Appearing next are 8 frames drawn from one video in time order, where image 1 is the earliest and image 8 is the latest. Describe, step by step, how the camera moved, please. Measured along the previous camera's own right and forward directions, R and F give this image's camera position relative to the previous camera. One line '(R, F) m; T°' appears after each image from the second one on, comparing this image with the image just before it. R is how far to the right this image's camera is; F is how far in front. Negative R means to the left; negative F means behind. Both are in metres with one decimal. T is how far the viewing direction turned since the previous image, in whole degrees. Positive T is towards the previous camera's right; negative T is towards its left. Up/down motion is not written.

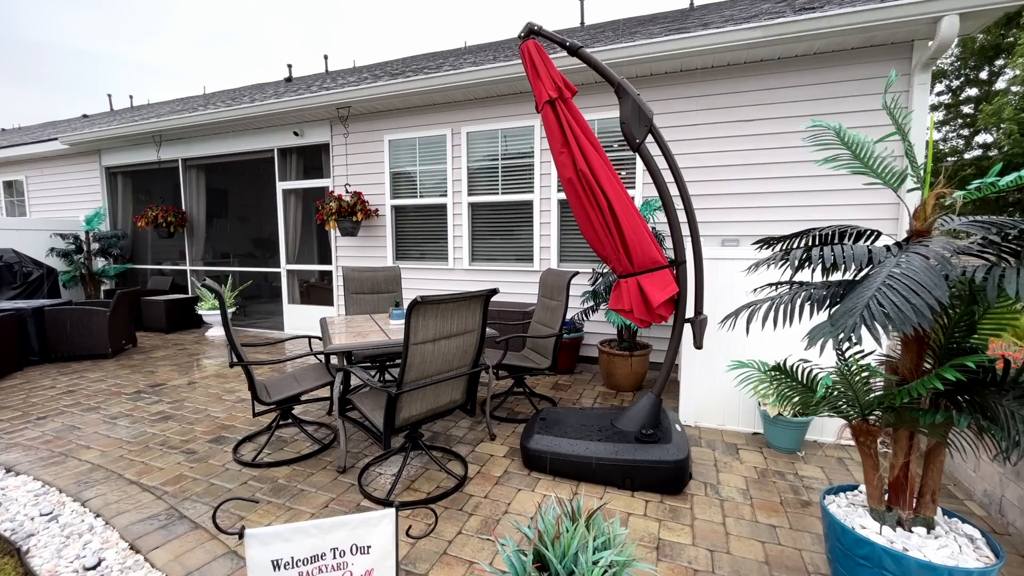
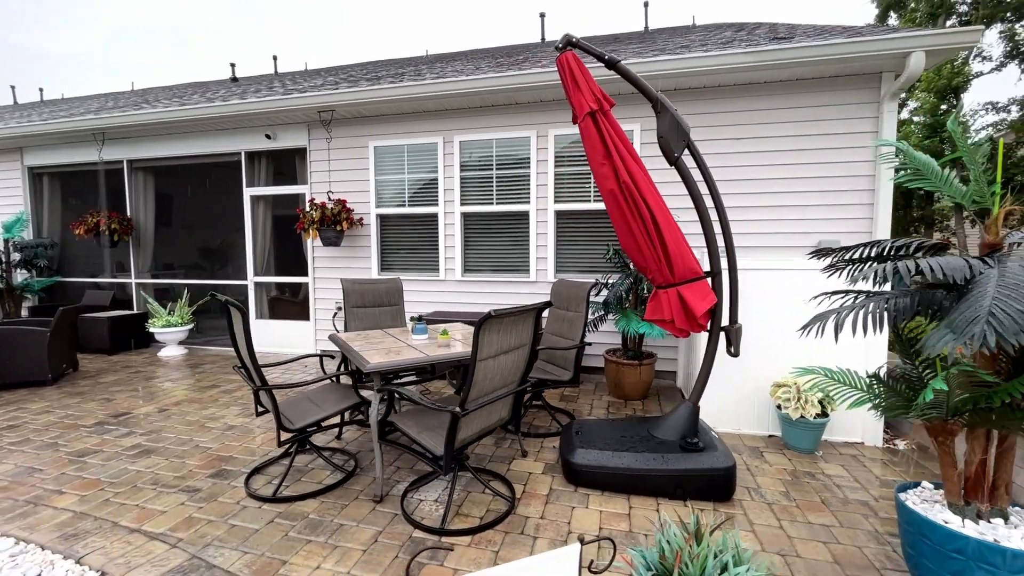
(-0.5, +0.1) m; +7°
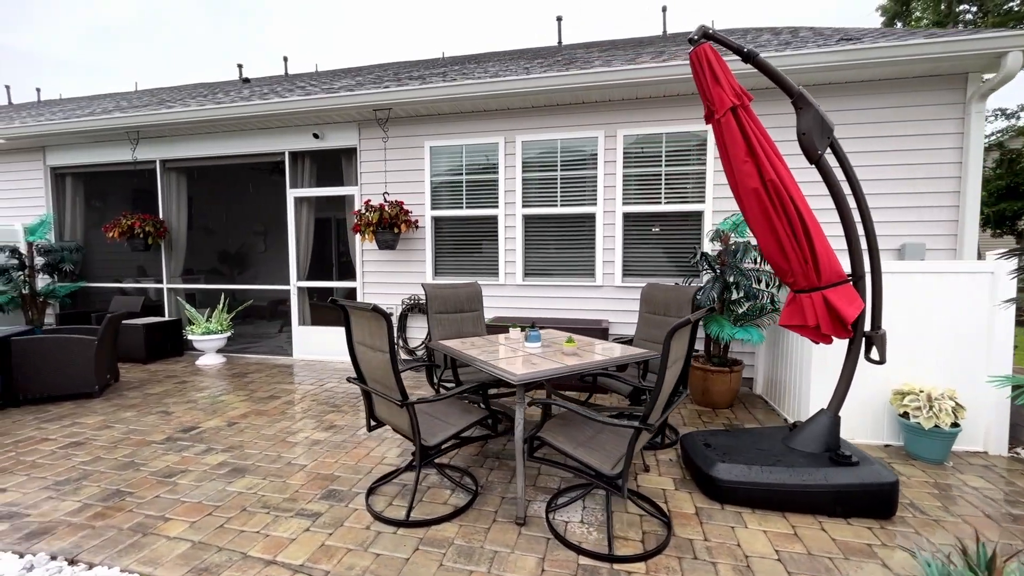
(-0.8, +0.2) m; +1°
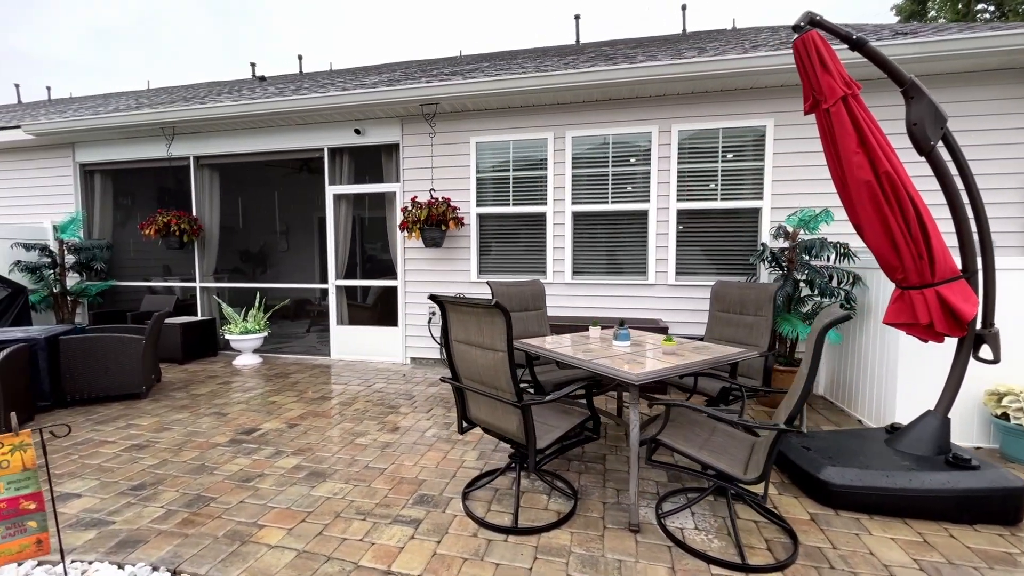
(-0.5, +0.1) m; 0°
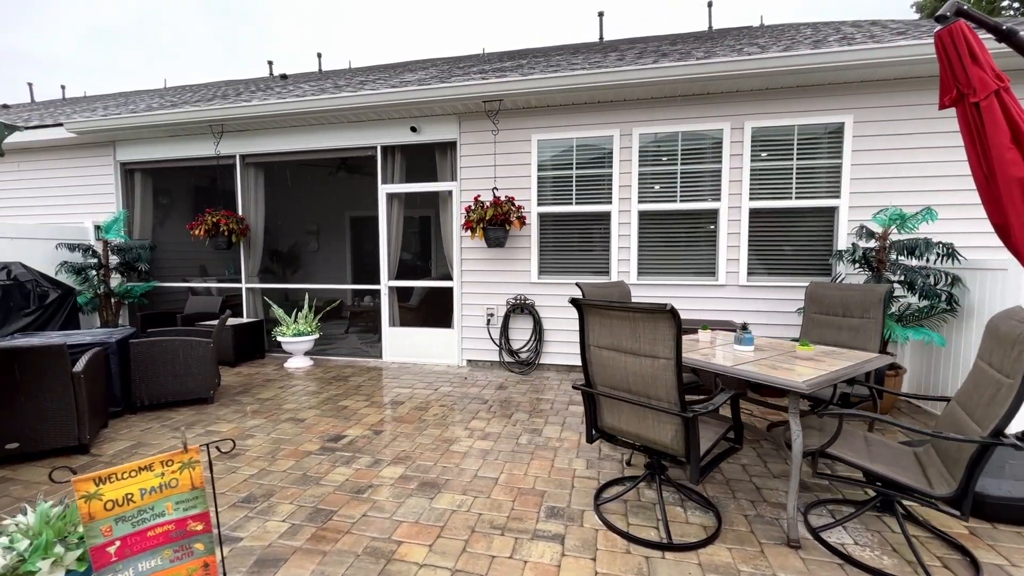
(-0.7, +0.1) m; 0°
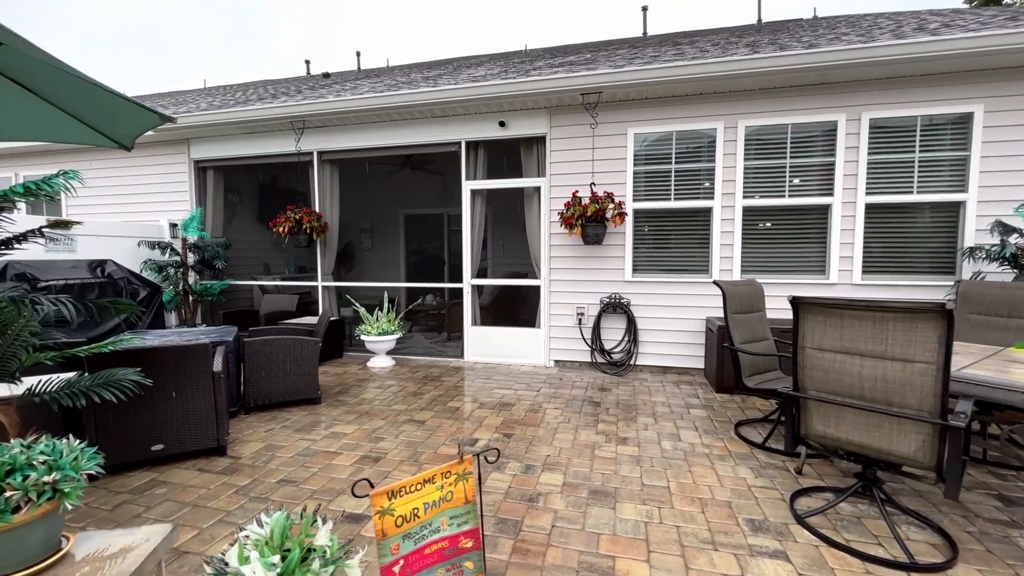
(-0.9, +0.1) m; -1°
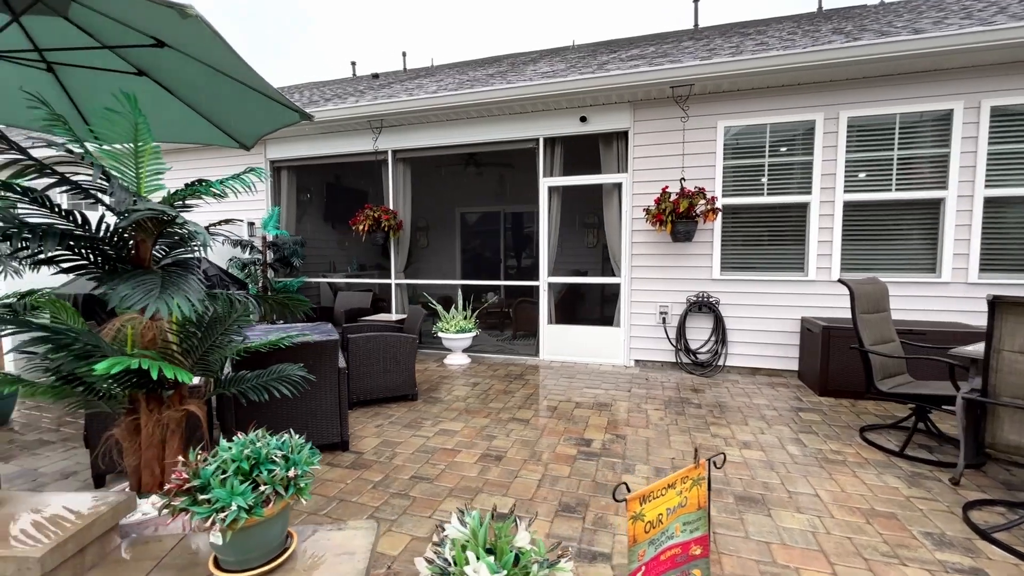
(-0.6, 0.0) m; -3°
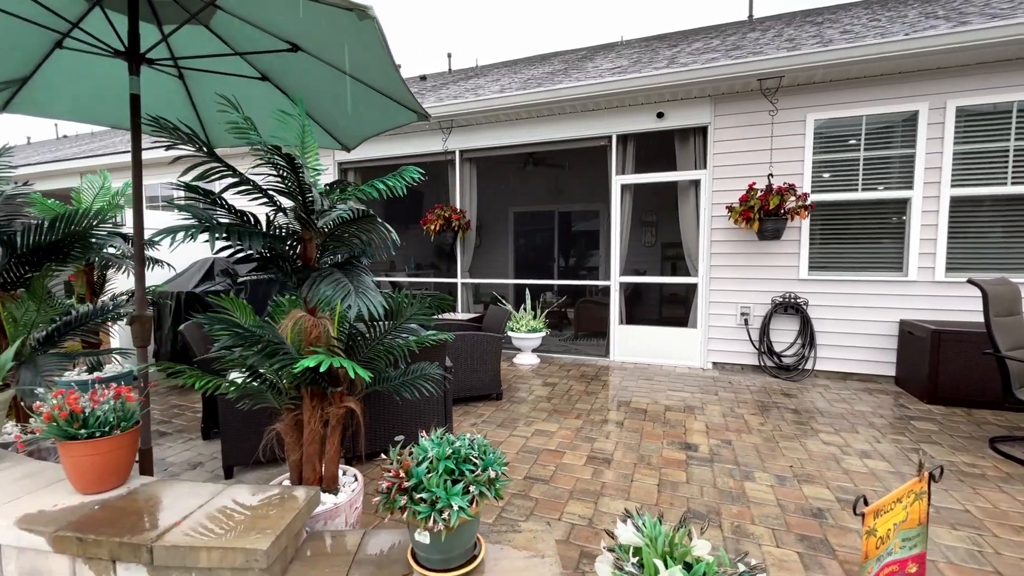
(-0.5, 0.0) m; -4°
